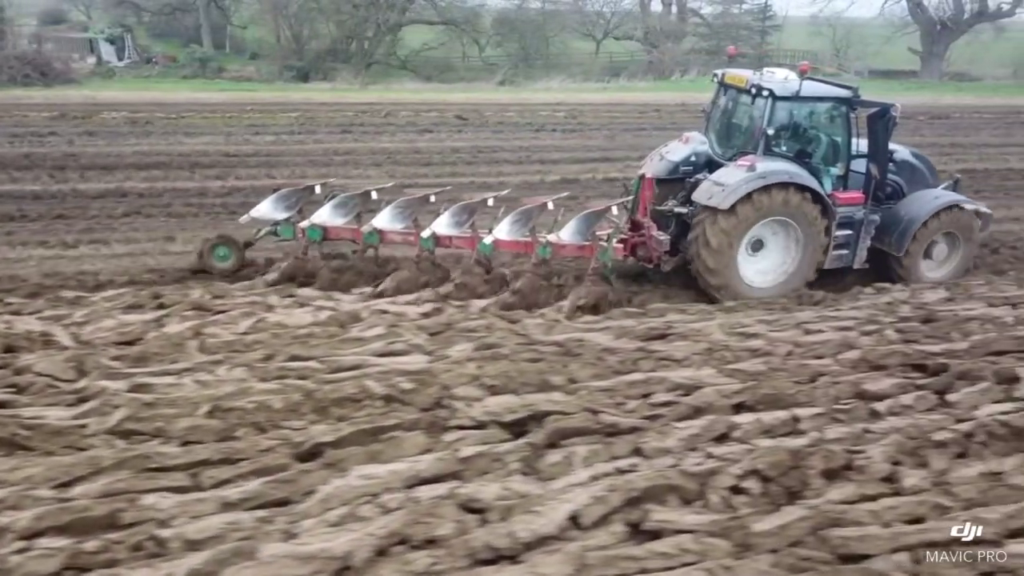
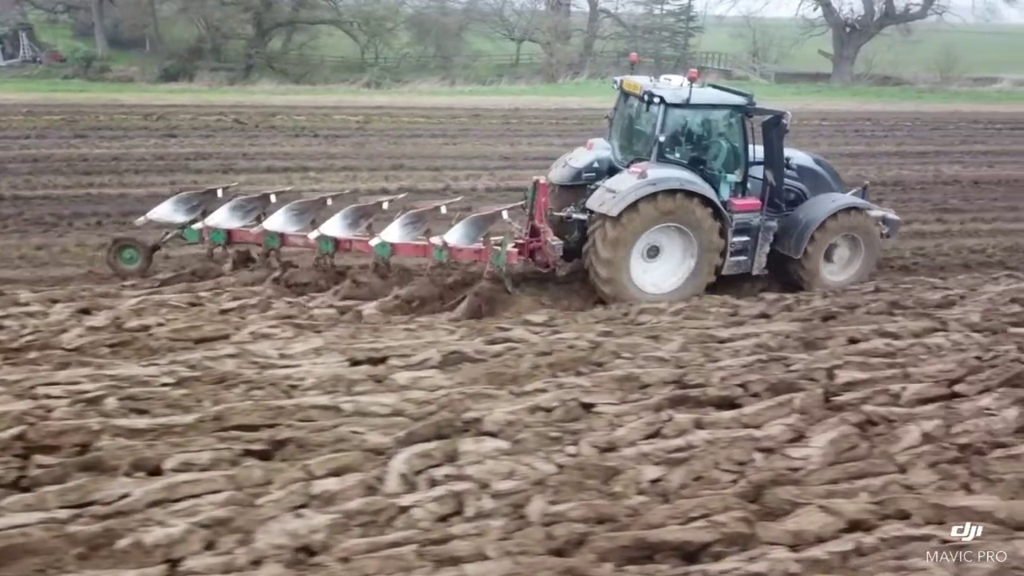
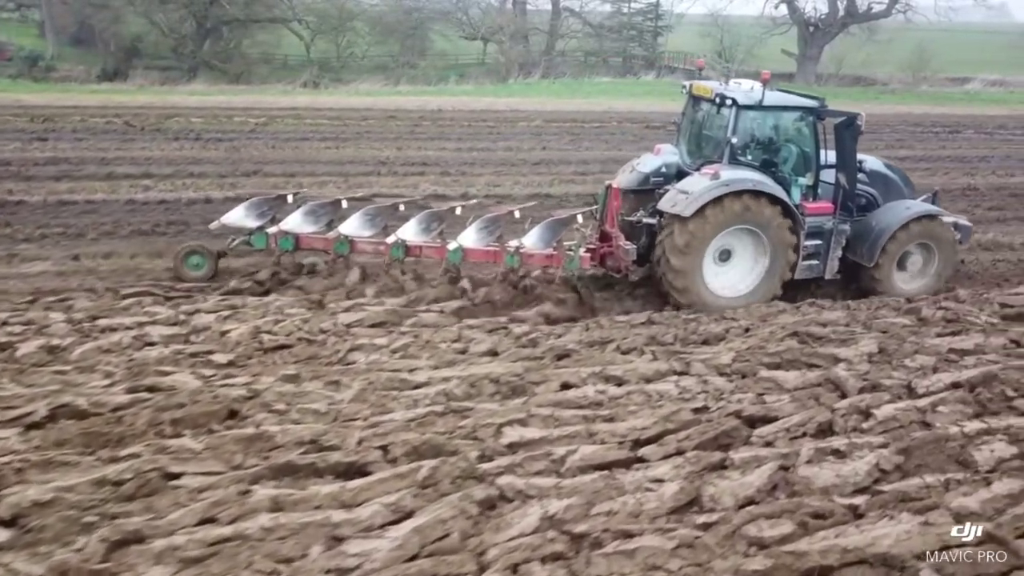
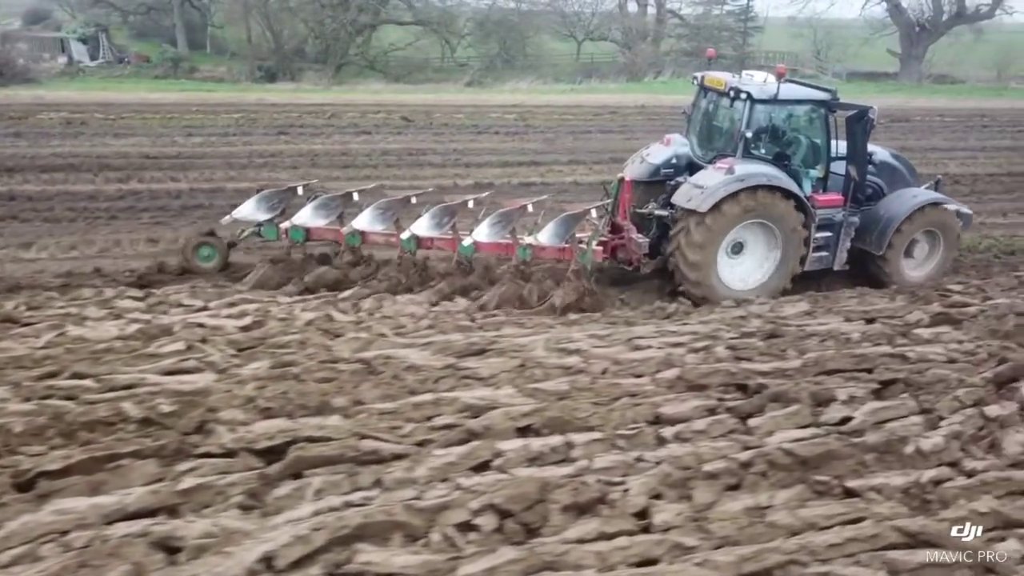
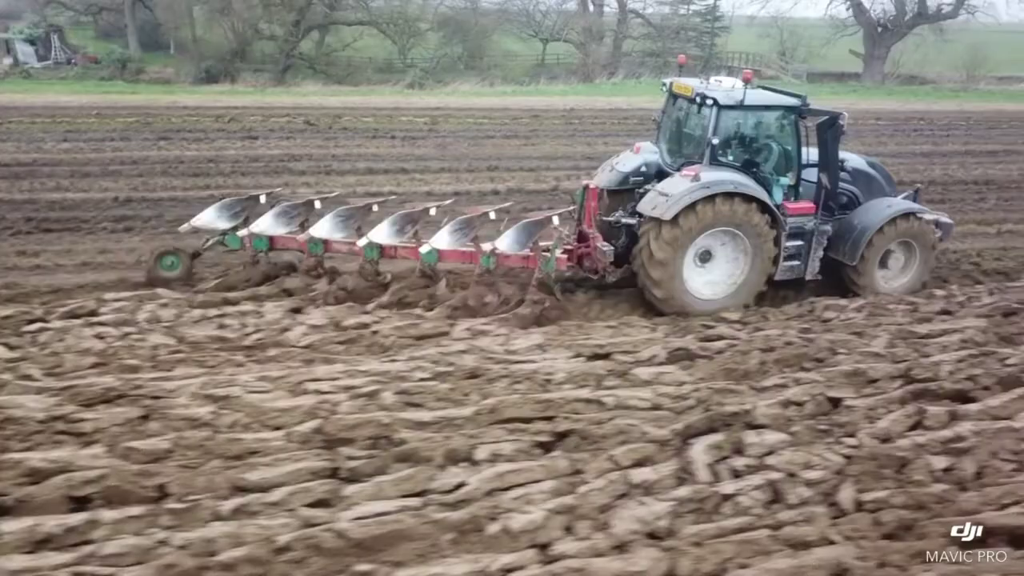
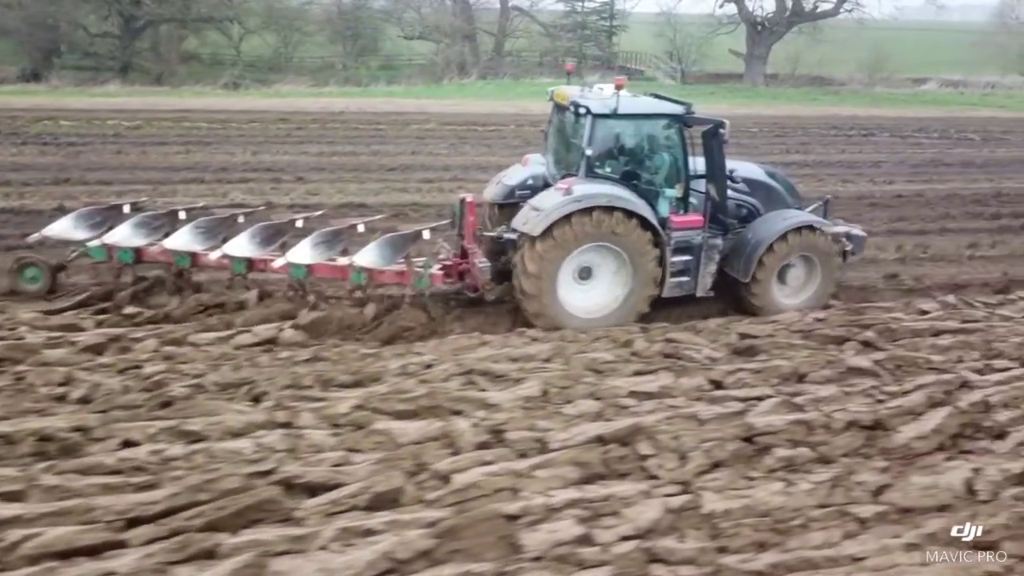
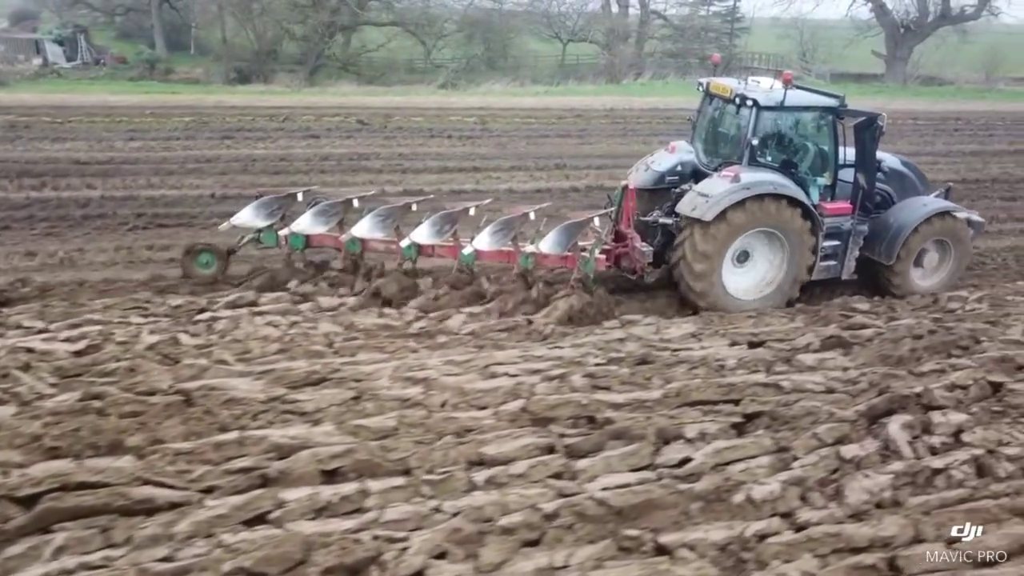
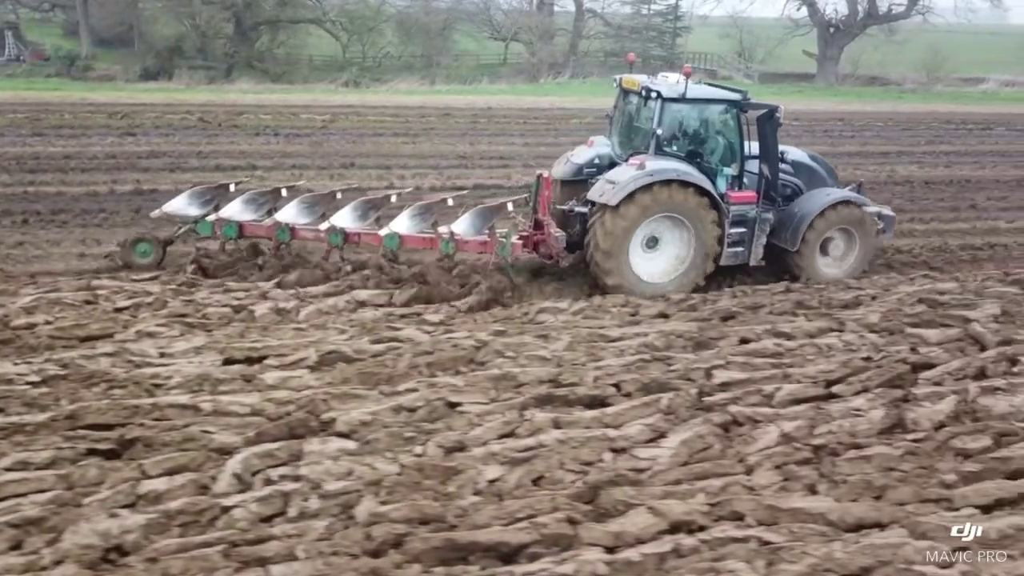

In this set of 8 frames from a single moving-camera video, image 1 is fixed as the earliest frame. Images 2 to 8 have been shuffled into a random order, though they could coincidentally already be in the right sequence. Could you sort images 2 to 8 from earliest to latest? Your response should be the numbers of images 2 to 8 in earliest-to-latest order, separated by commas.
4, 7, 5, 2, 8, 3, 6
